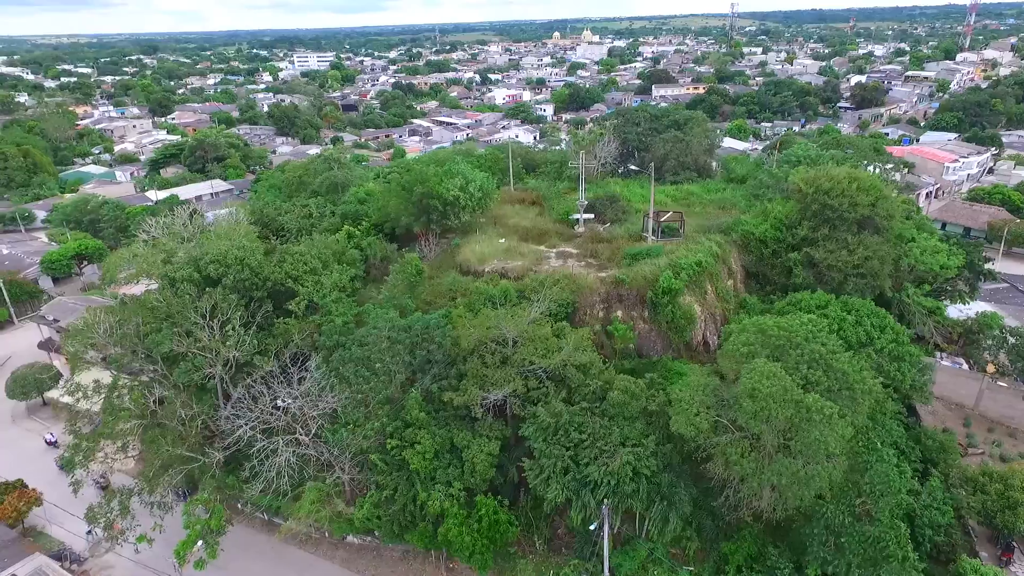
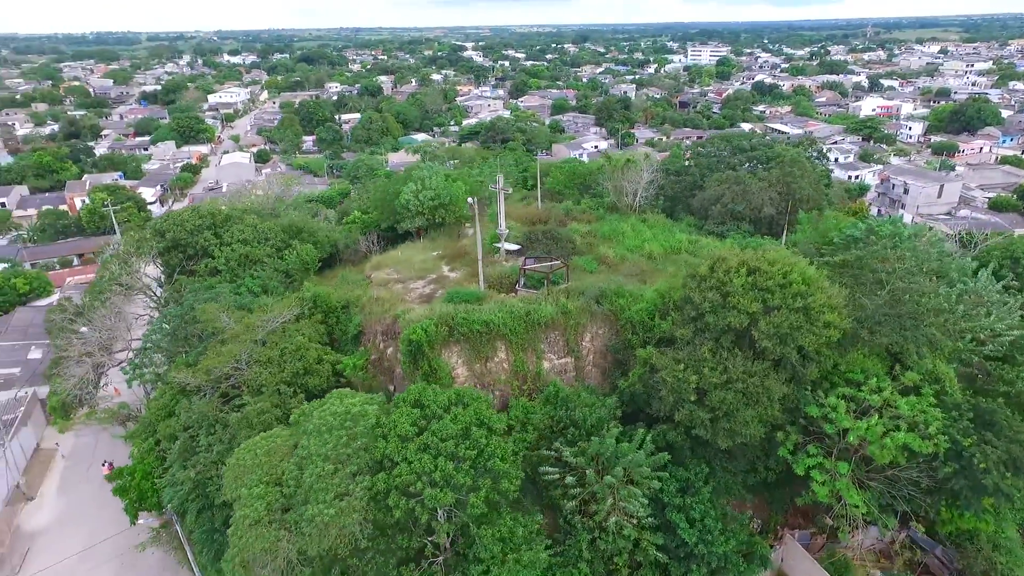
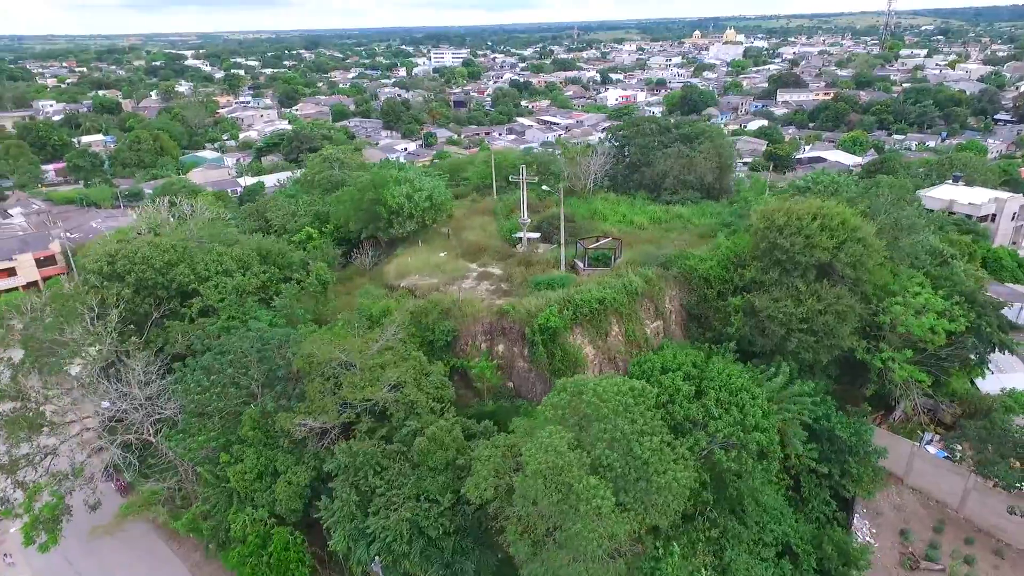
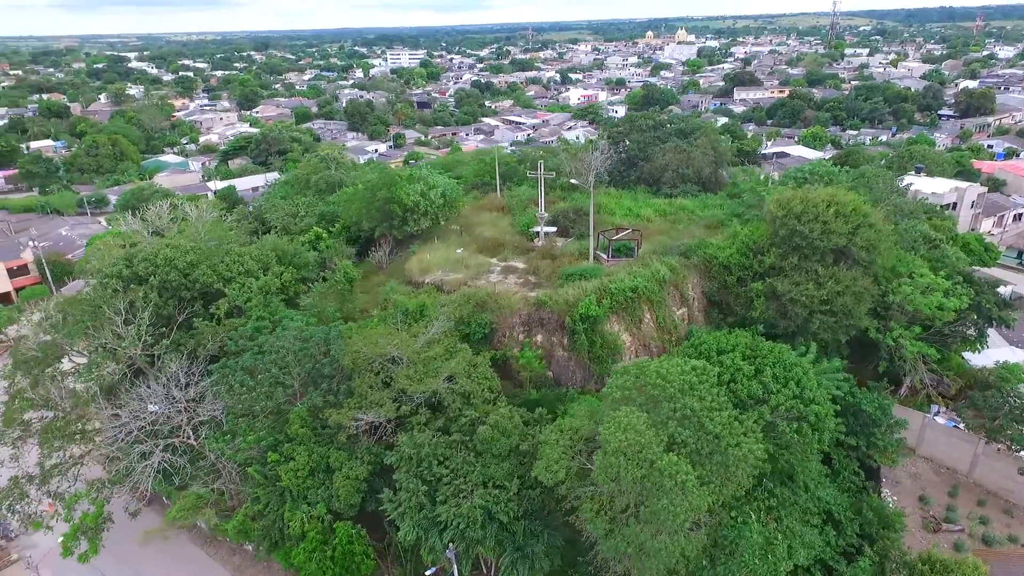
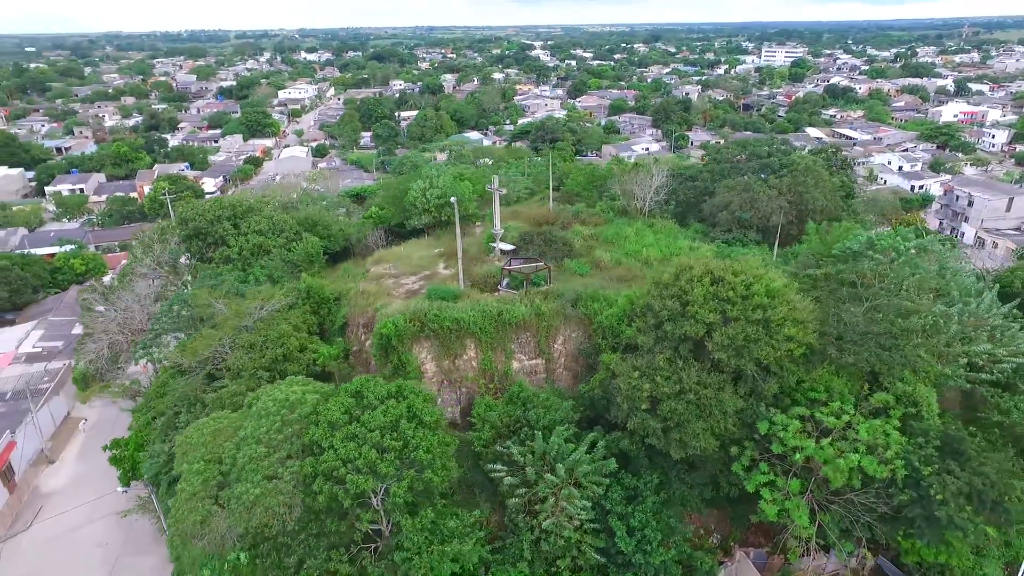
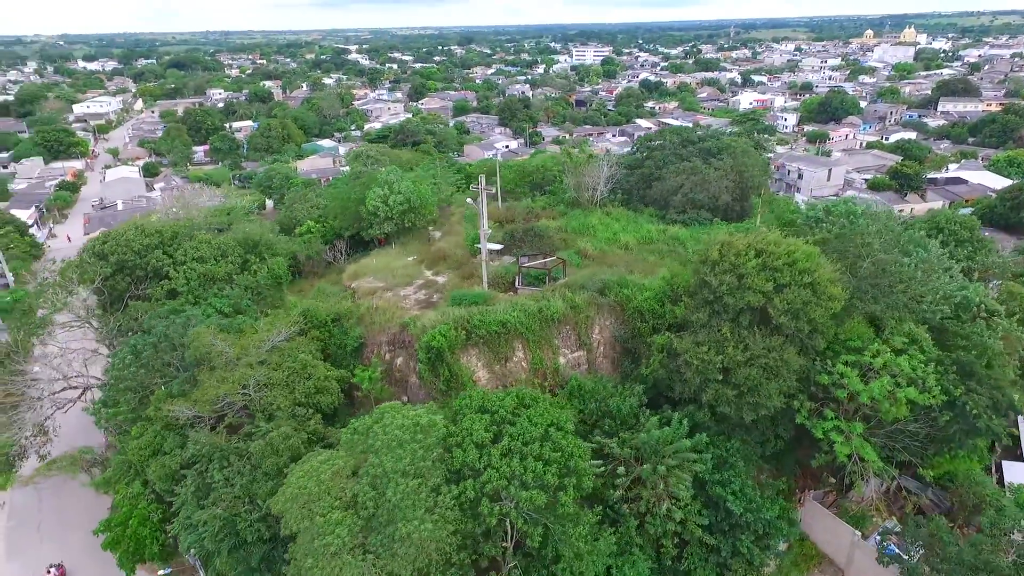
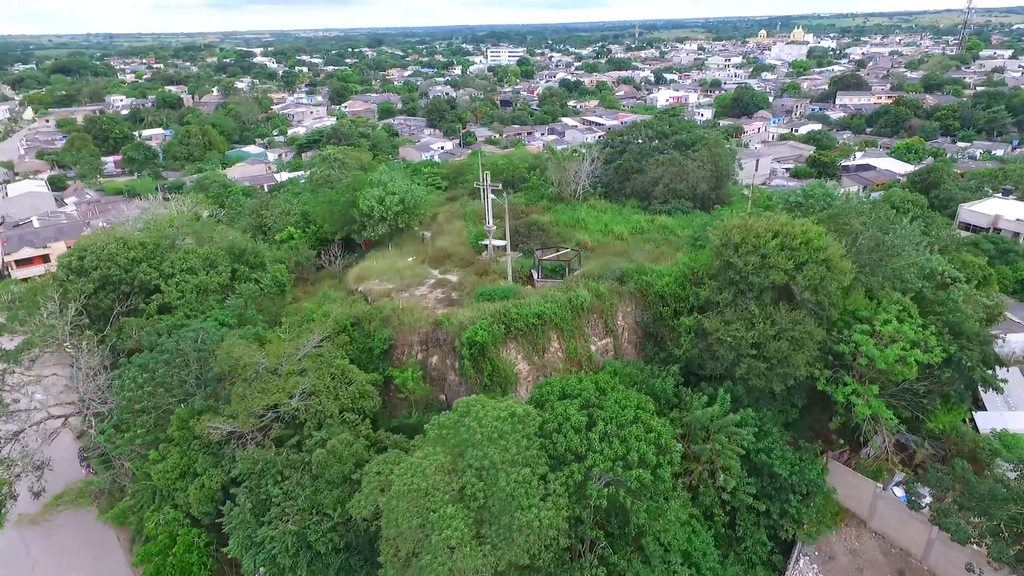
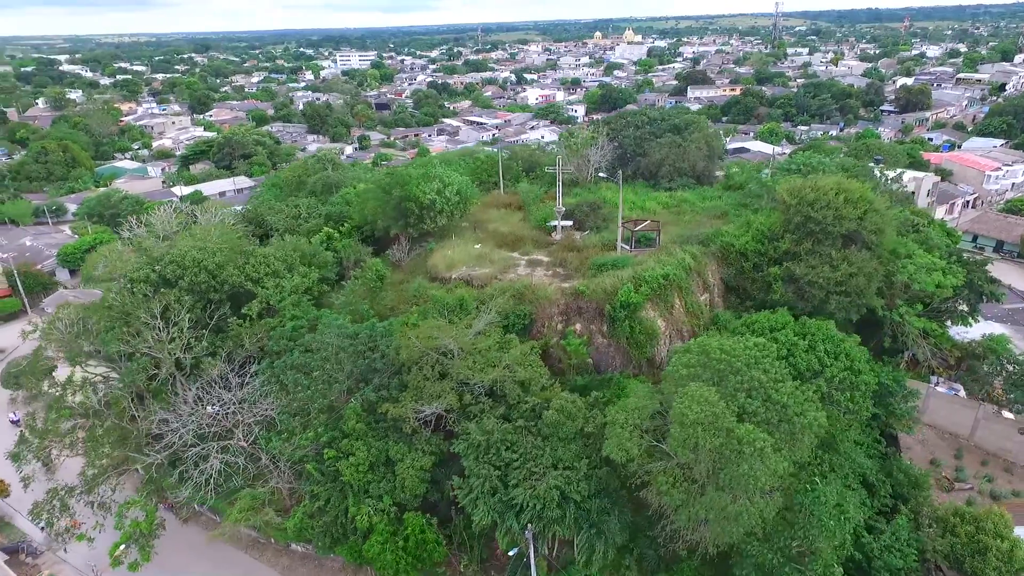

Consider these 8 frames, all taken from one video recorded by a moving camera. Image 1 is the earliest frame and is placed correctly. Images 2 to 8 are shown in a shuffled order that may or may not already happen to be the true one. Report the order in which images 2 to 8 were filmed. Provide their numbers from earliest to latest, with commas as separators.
8, 4, 3, 7, 6, 2, 5
